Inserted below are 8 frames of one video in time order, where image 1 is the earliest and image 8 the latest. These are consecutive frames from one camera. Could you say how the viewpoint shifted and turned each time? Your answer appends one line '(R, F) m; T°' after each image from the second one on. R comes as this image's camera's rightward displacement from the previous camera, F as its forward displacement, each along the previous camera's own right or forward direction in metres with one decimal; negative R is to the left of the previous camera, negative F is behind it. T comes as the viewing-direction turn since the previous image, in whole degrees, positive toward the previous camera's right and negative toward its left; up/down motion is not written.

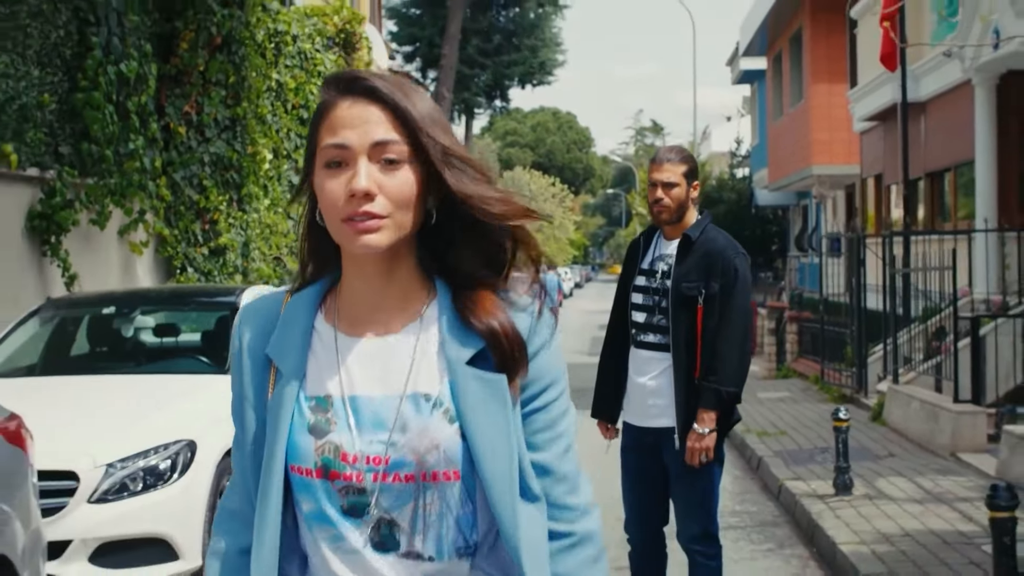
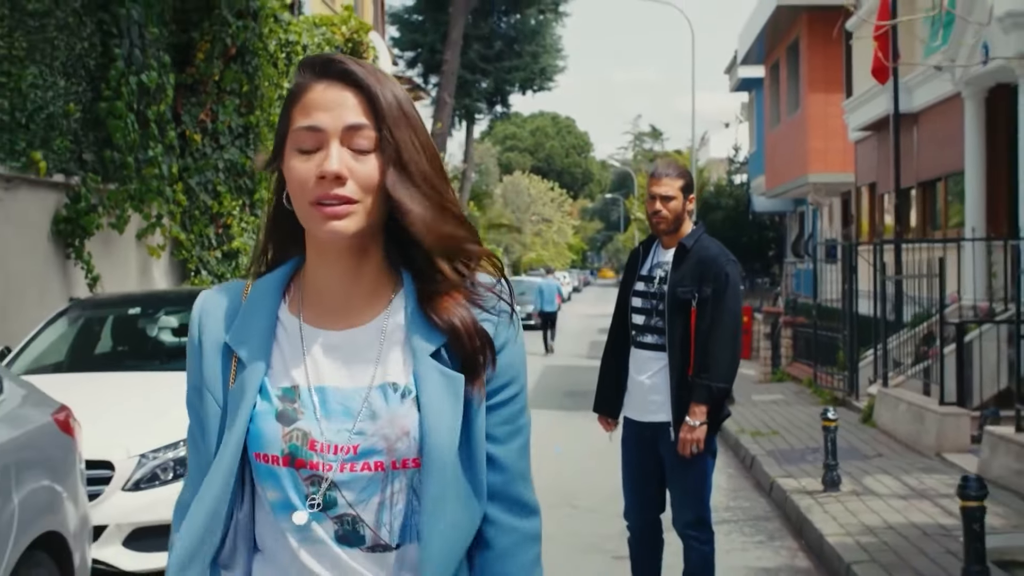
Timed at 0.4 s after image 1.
(0.0, -0.4) m; 0°
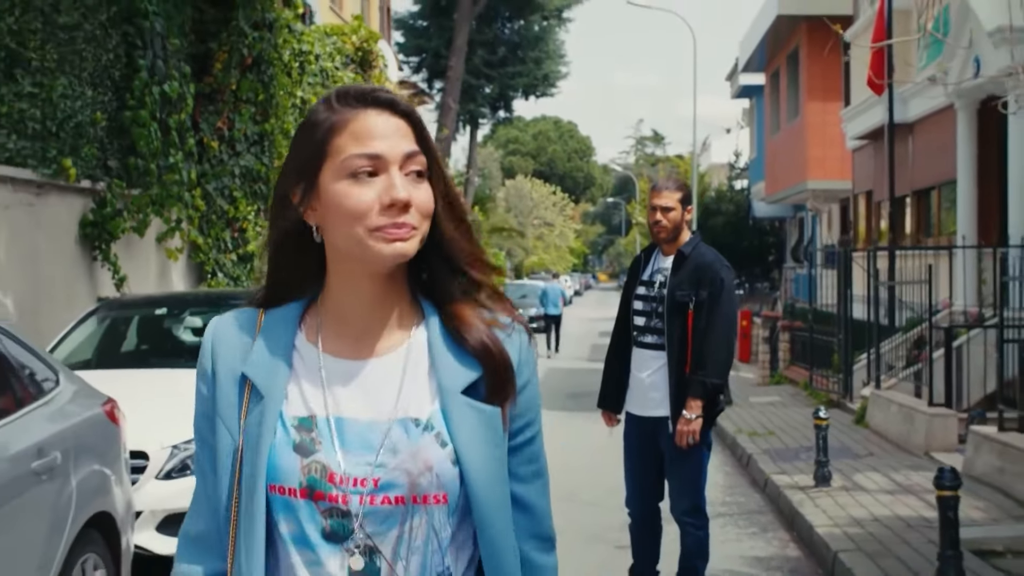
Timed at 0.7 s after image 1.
(0.0, -0.4) m; 0°
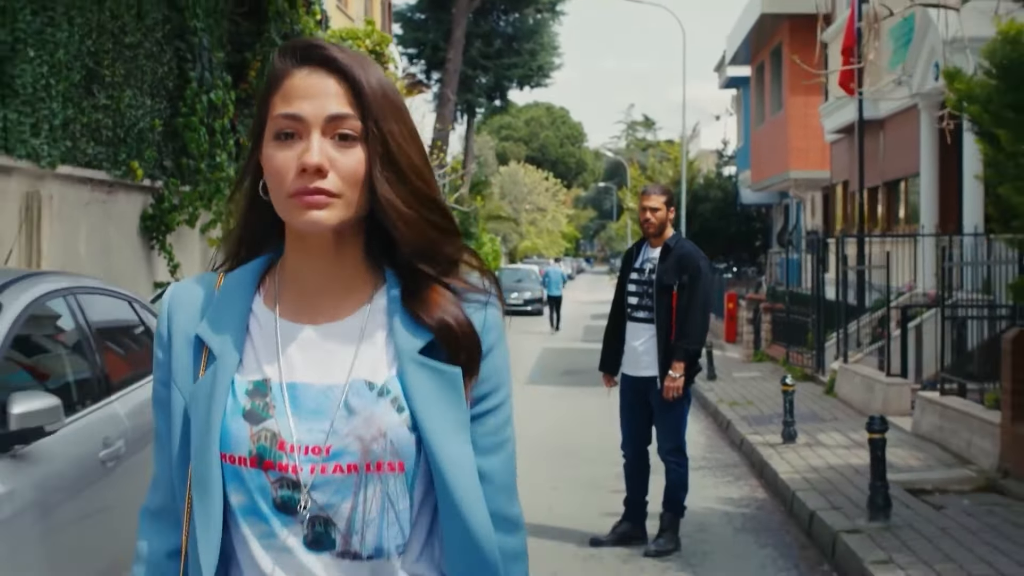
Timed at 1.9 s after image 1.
(-0.1, -1.4) m; 0°
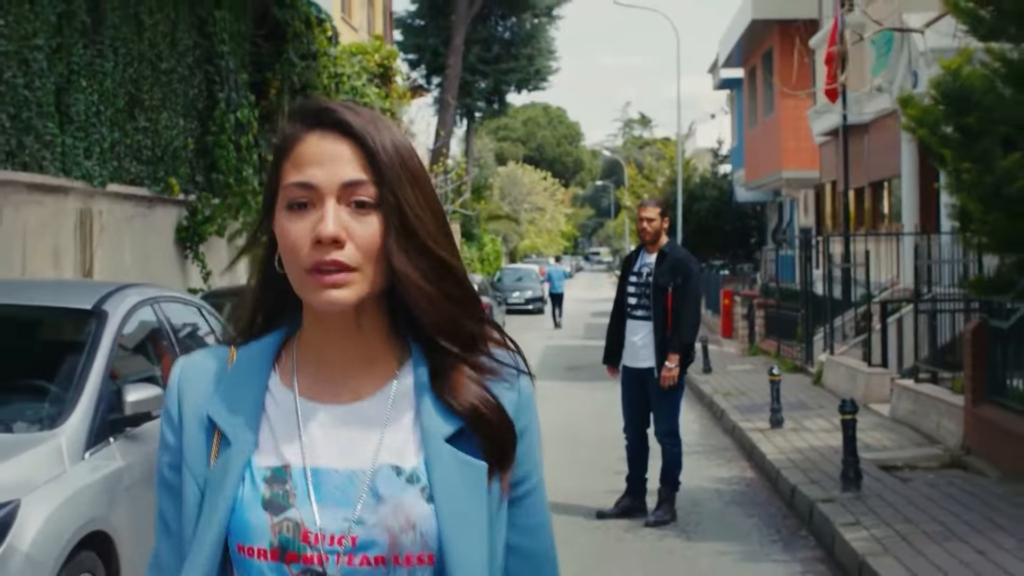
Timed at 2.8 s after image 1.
(-0.1, -0.9) m; 0°
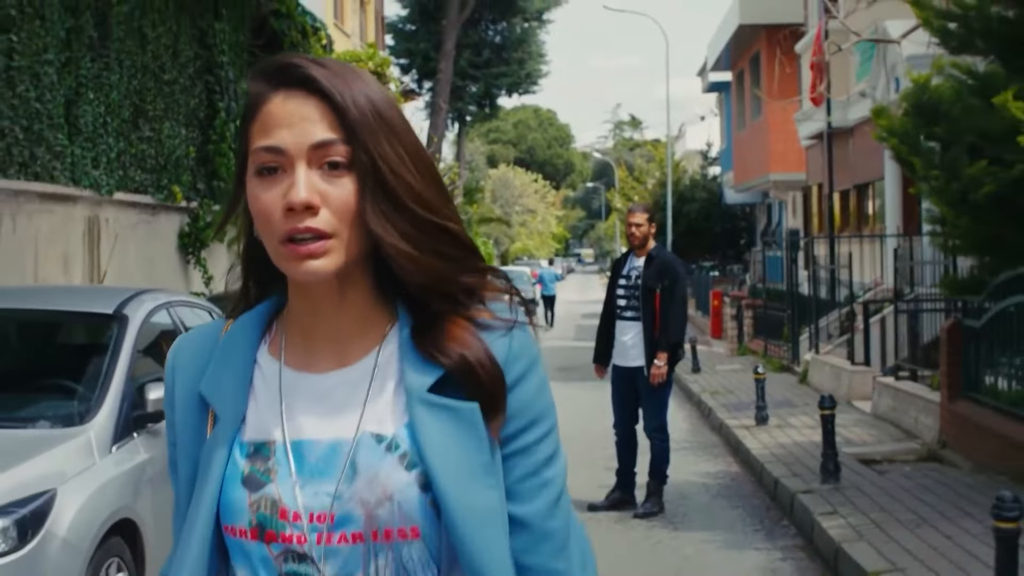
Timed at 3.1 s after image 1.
(0.0, -0.4) m; 0°
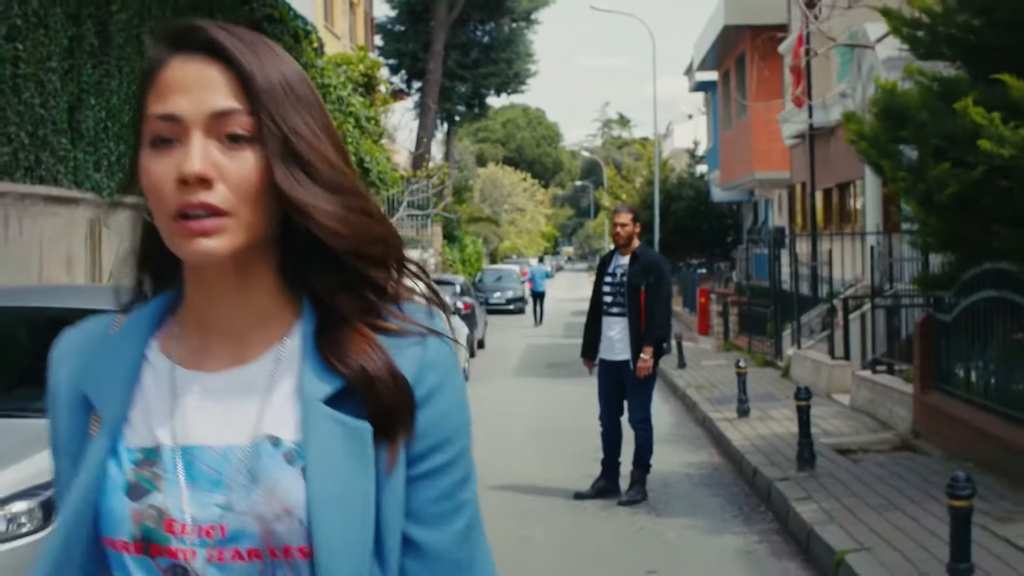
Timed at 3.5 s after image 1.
(0.0, -0.4) m; 0°
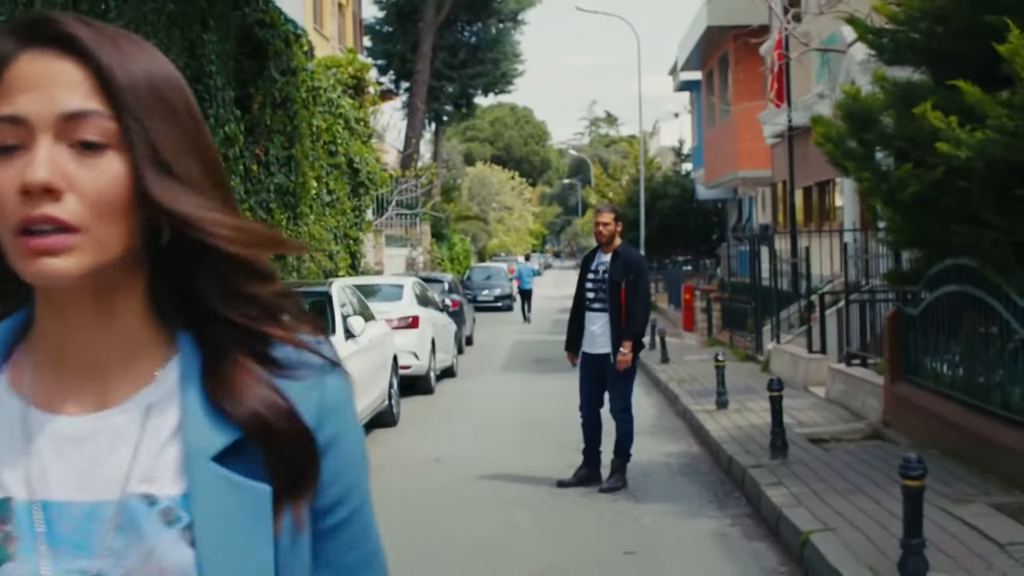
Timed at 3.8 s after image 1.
(0.0, -0.4) m; 0°
